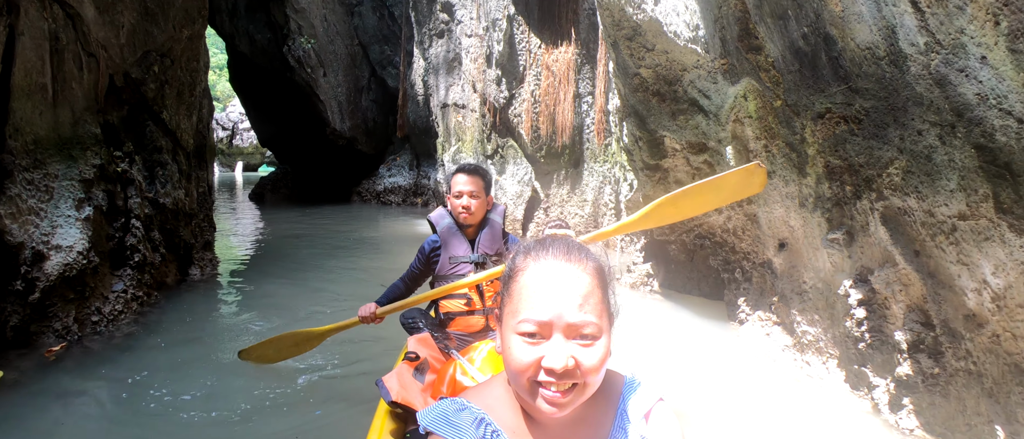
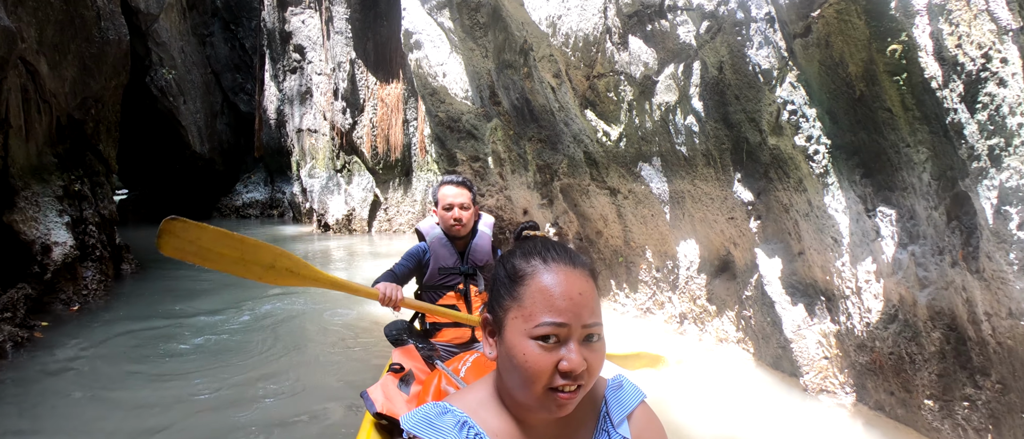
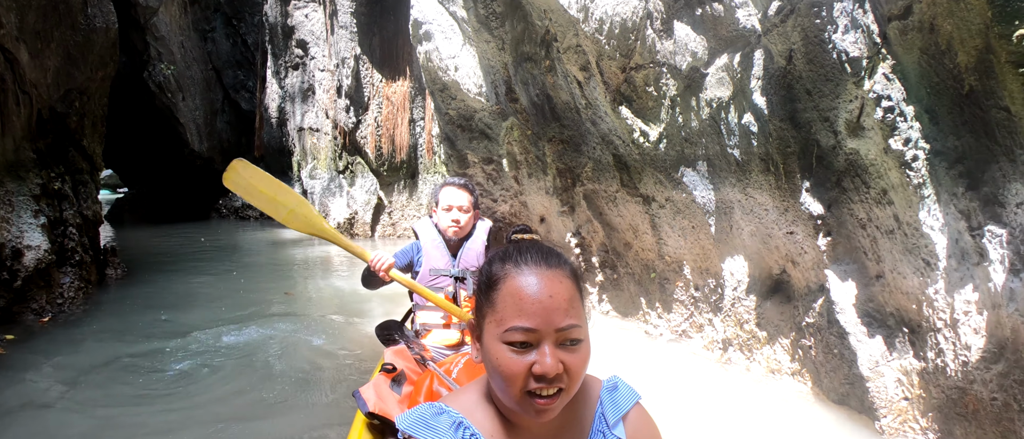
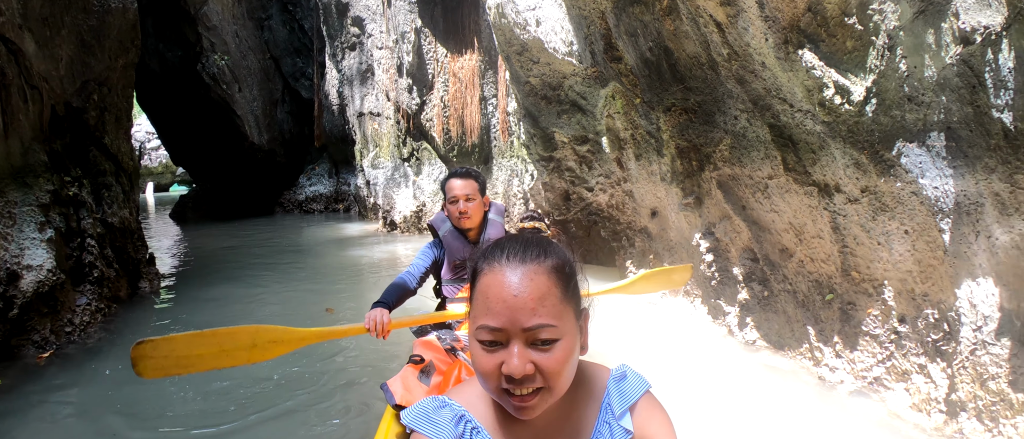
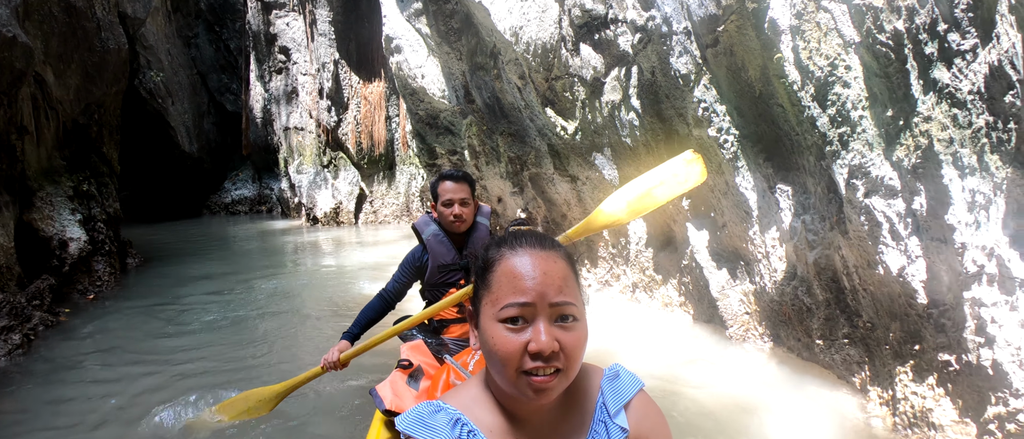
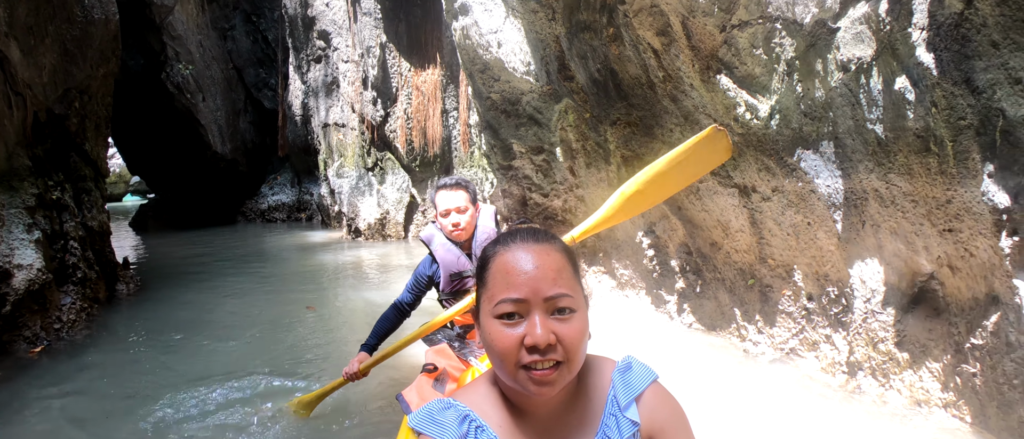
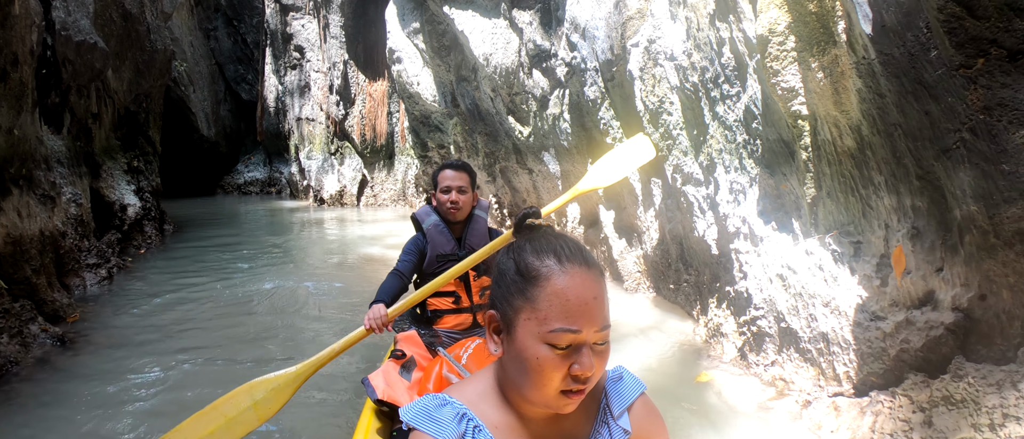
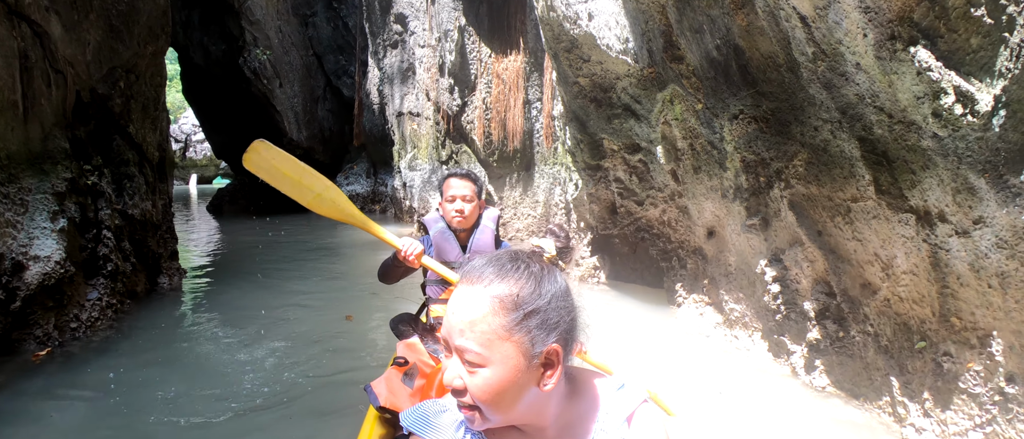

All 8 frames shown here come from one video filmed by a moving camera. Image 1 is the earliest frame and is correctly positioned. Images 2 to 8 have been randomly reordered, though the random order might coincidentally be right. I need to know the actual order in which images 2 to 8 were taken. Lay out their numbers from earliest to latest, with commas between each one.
8, 4, 6, 3, 2, 5, 7
